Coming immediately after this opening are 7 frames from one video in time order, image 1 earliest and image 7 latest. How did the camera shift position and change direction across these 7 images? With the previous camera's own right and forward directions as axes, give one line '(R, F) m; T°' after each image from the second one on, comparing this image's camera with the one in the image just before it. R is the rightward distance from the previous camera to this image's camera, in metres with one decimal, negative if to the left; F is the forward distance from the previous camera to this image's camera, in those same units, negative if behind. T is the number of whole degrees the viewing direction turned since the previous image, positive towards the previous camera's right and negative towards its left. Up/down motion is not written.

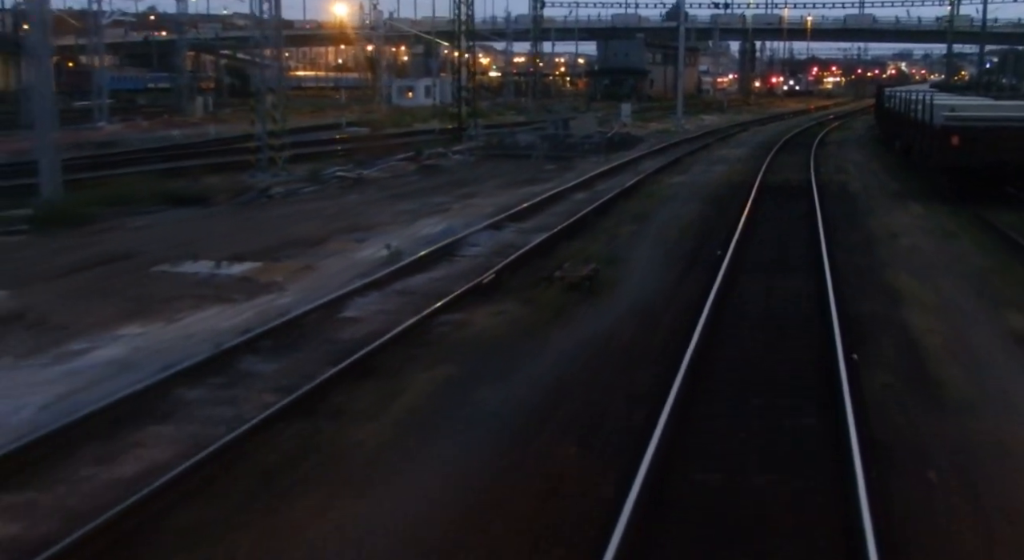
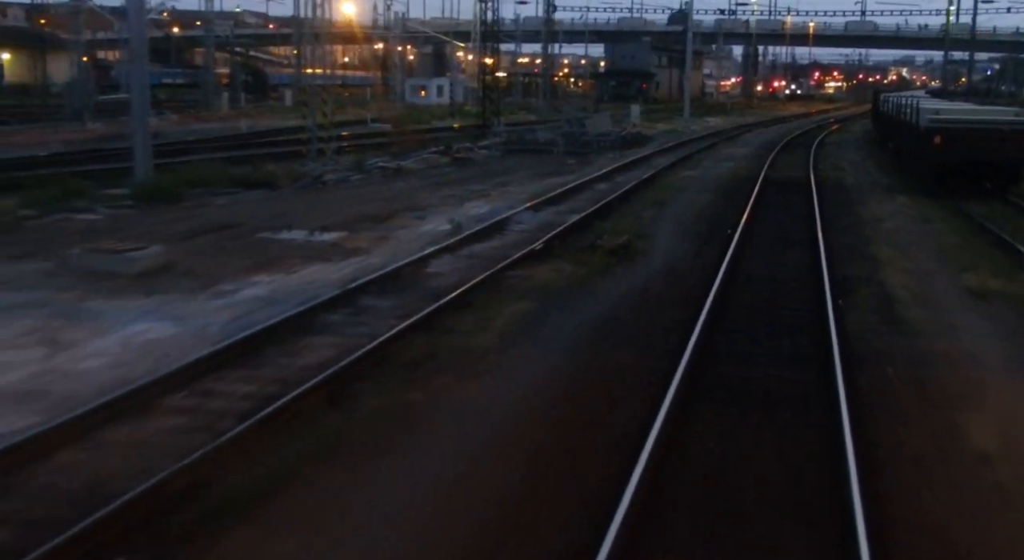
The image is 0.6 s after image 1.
(-0.7, -2.8) m; 0°
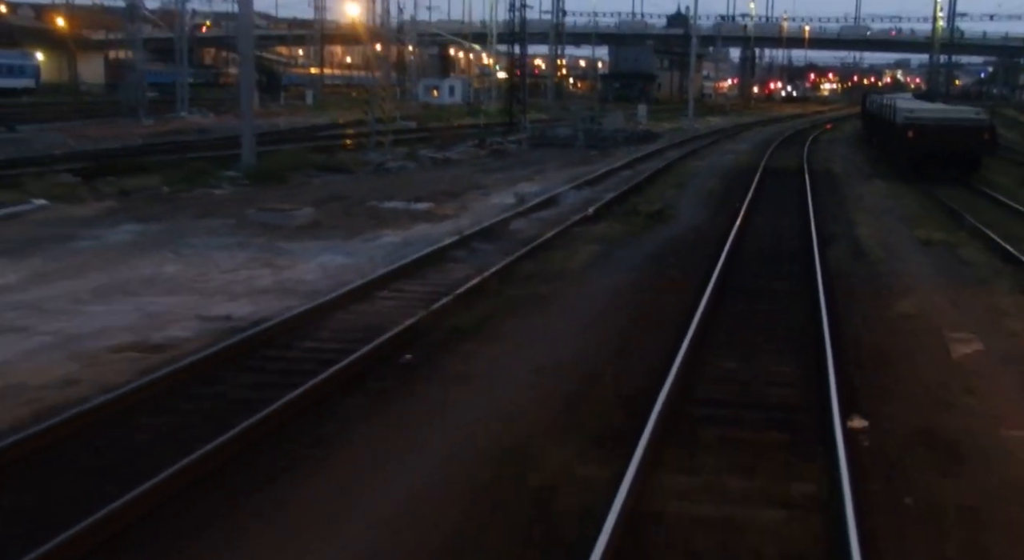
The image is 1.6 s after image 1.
(-1.2, -4.6) m; 0°
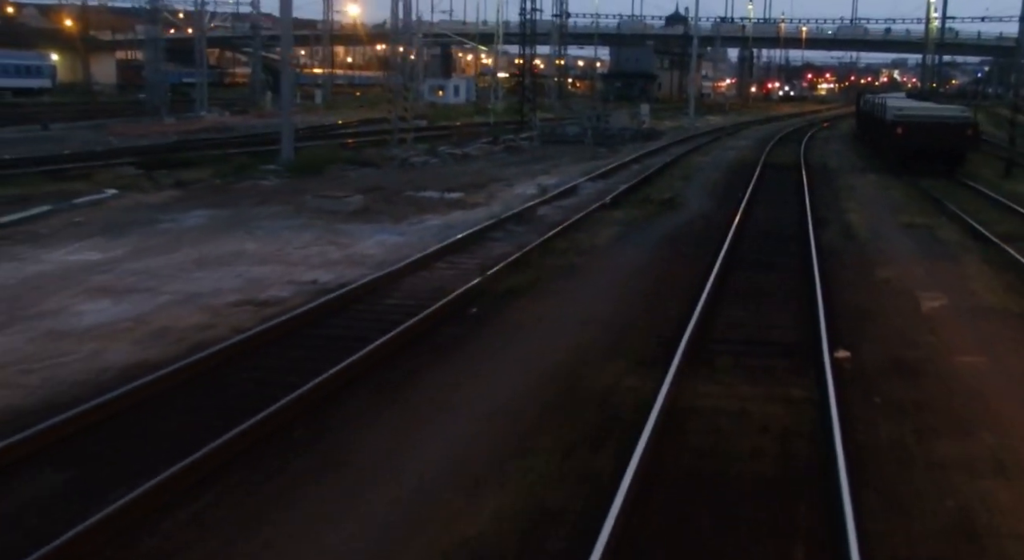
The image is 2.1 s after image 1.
(-0.6, -2.2) m; 0°
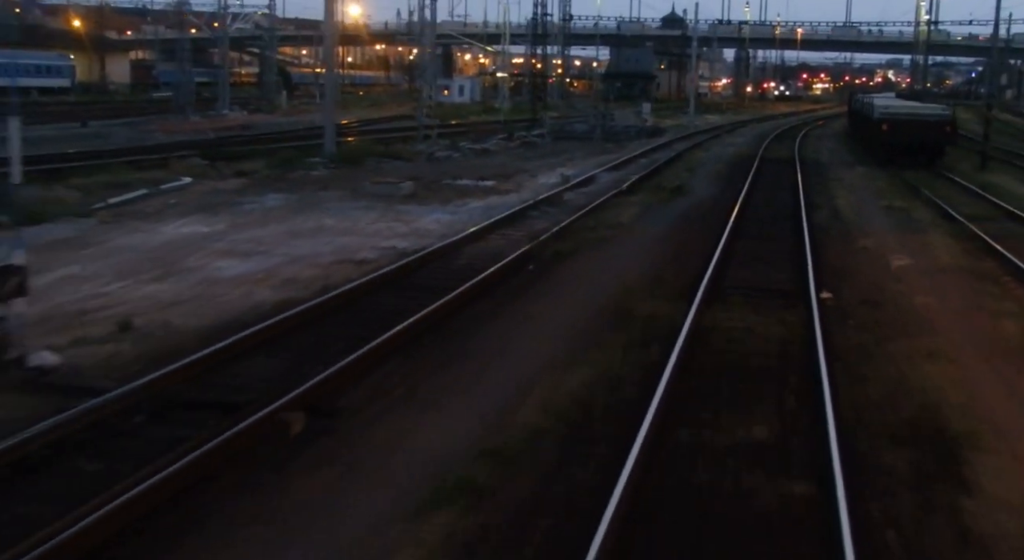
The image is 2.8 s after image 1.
(-0.8, -3.0) m; 0°
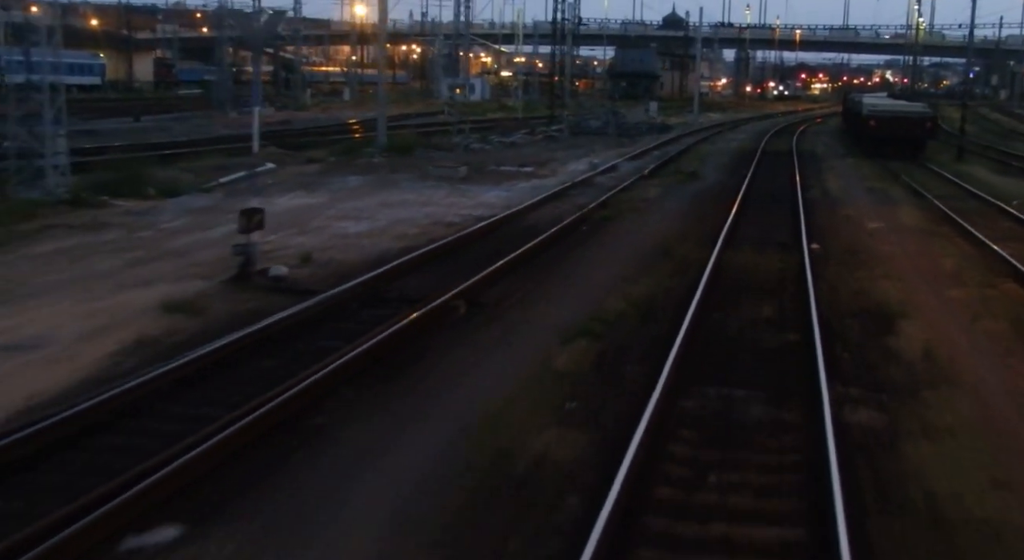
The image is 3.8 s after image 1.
(-1.1, -4.3) m; 0°
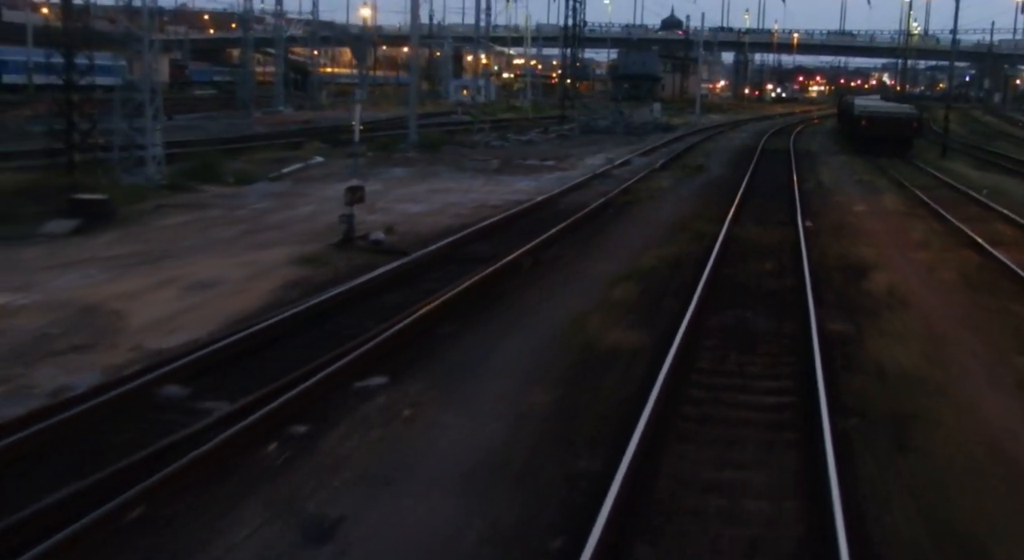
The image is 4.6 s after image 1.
(-0.8, -3.3) m; 0°
